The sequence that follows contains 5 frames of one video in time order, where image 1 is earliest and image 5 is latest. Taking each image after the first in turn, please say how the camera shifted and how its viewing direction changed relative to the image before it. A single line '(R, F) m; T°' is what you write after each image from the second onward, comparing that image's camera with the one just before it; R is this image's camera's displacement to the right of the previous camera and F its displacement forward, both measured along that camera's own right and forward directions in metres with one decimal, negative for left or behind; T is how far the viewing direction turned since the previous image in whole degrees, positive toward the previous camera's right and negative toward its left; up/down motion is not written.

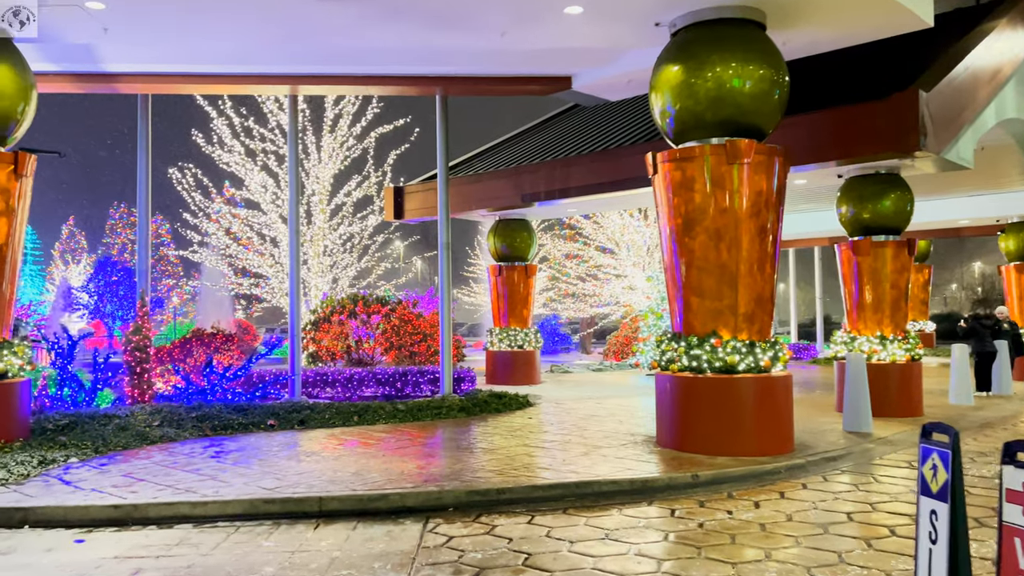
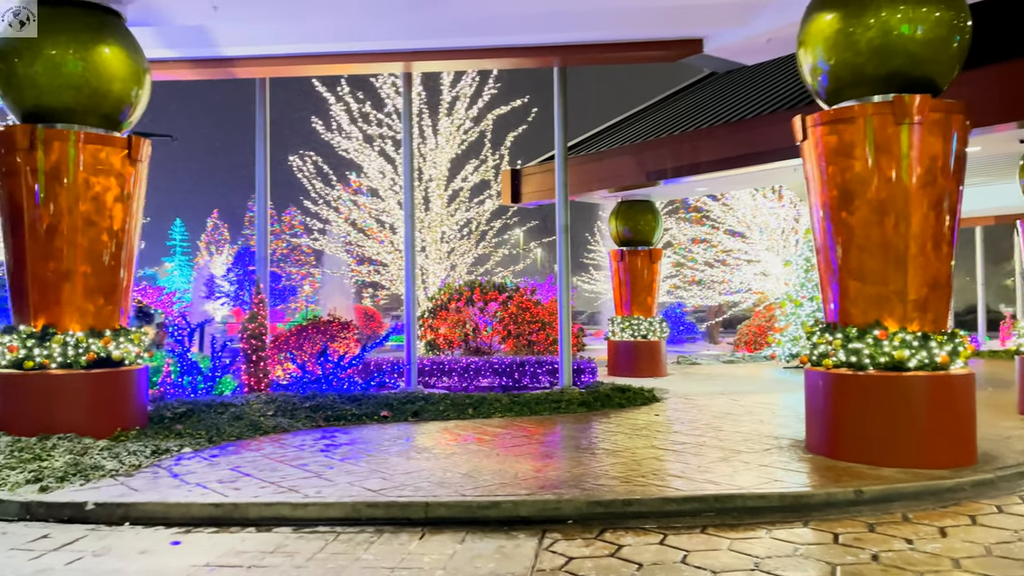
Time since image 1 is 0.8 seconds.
(0.0, +0.7) m; -9°
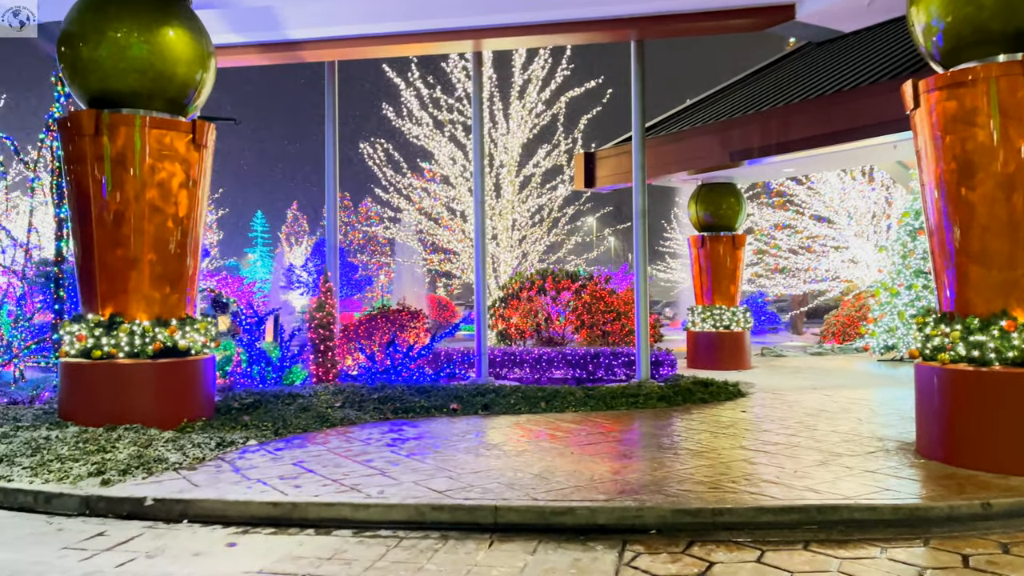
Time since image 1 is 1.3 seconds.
(0.0, +0.5) m; -5°
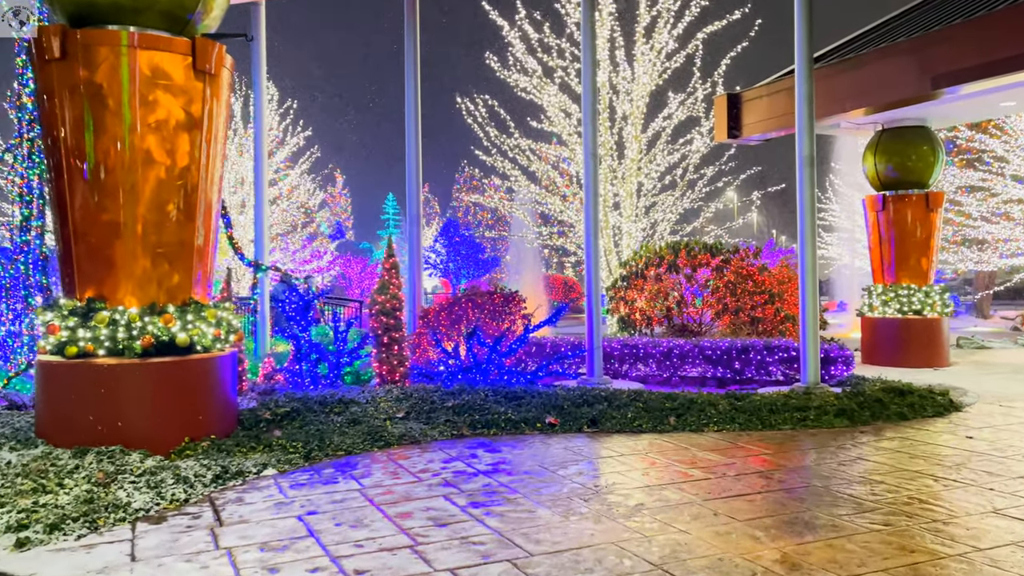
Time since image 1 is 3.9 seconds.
(+0.1, +2.3) m; -10°
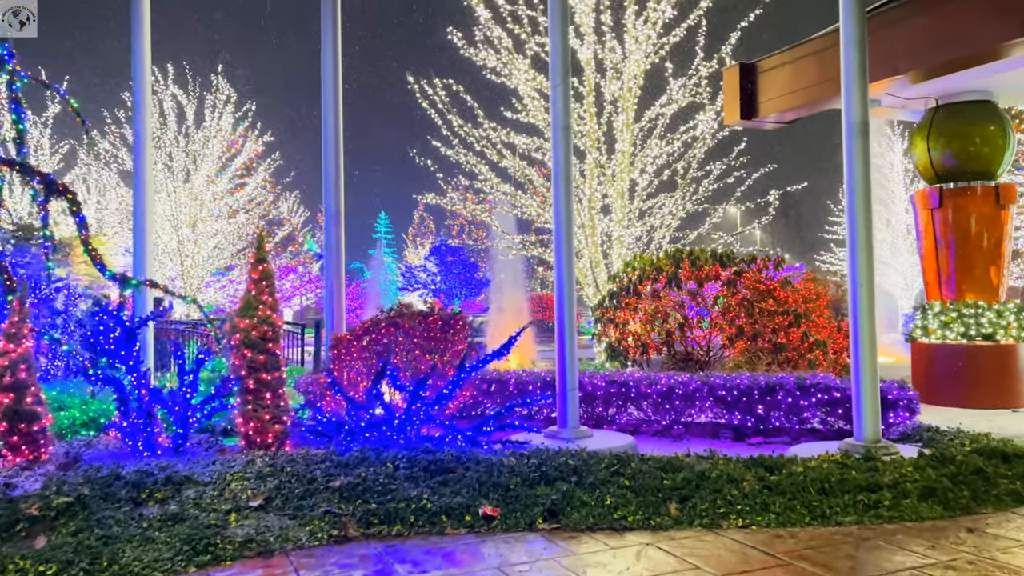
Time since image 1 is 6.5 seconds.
(+0.5, +2.3) m; 0°
